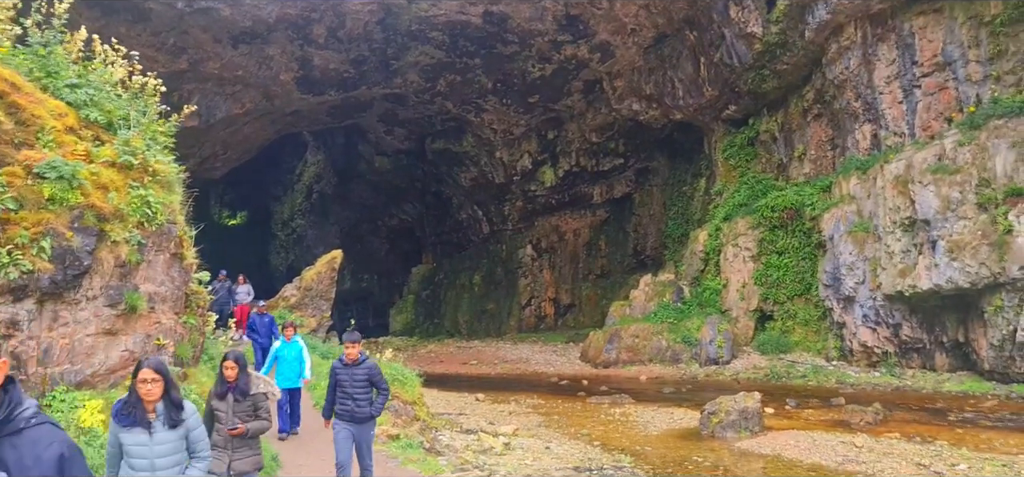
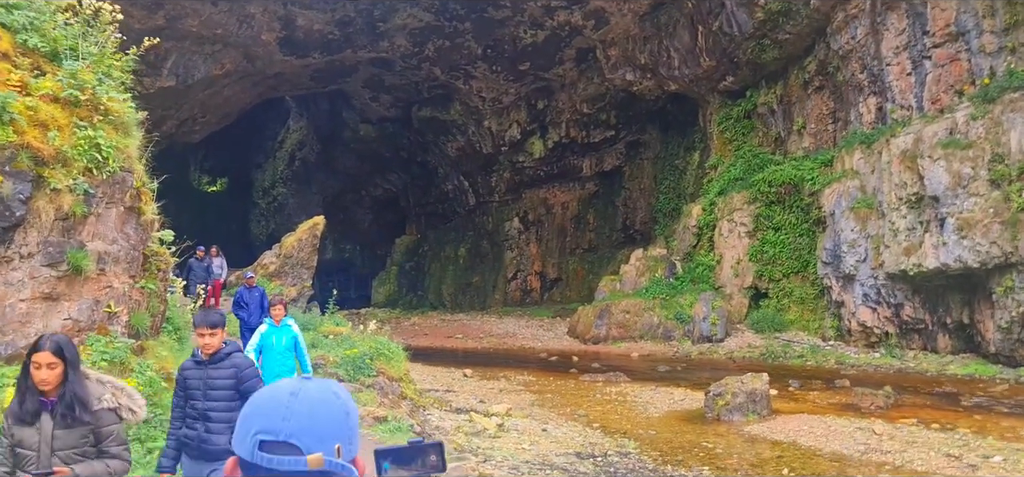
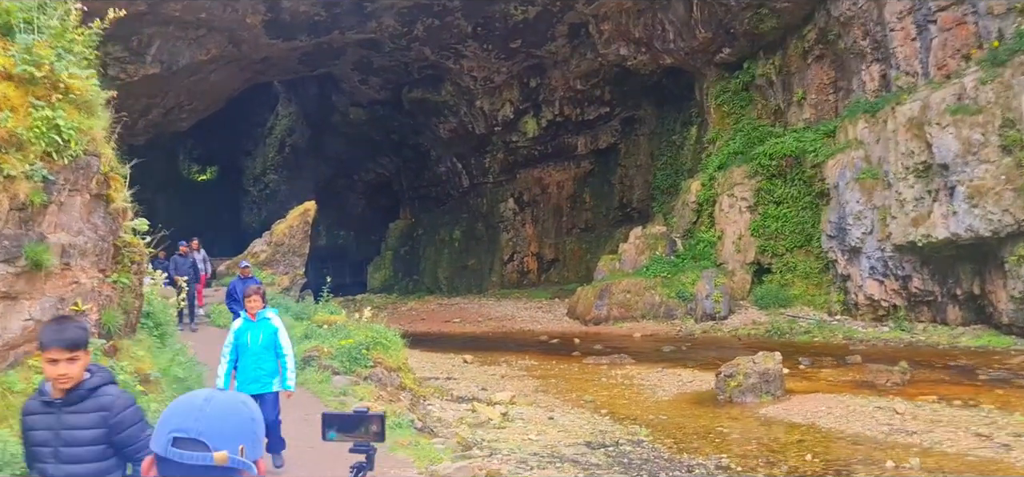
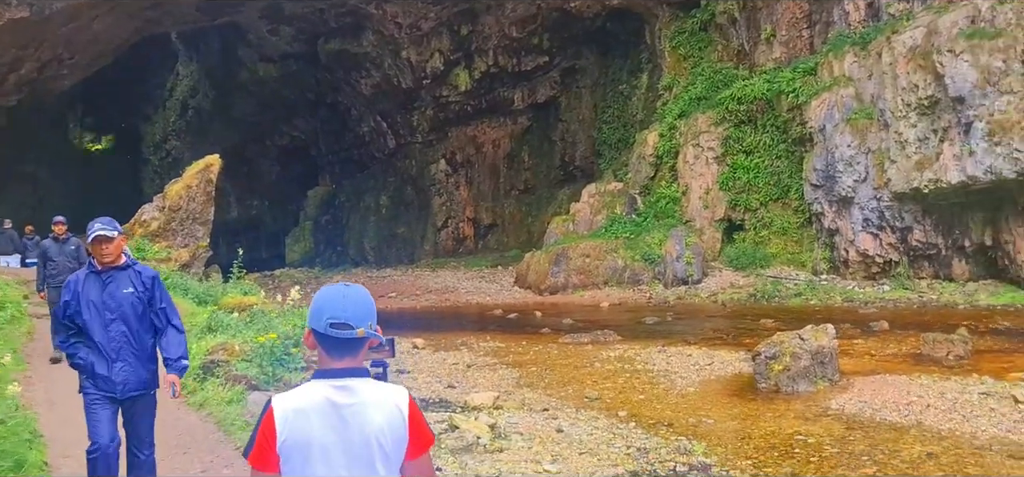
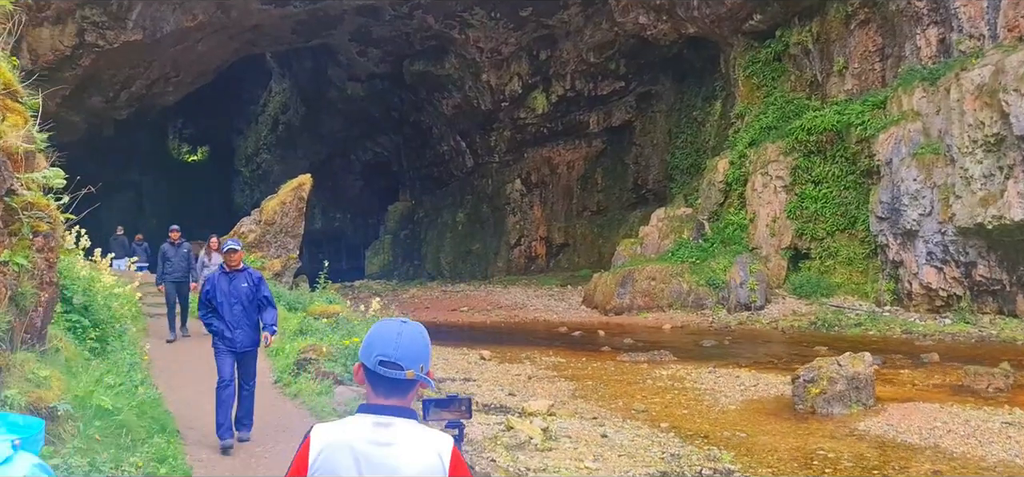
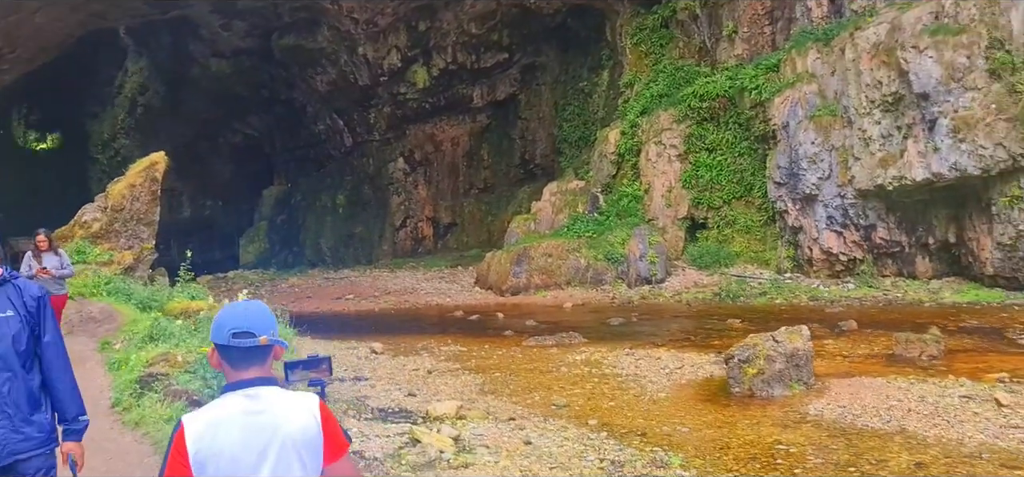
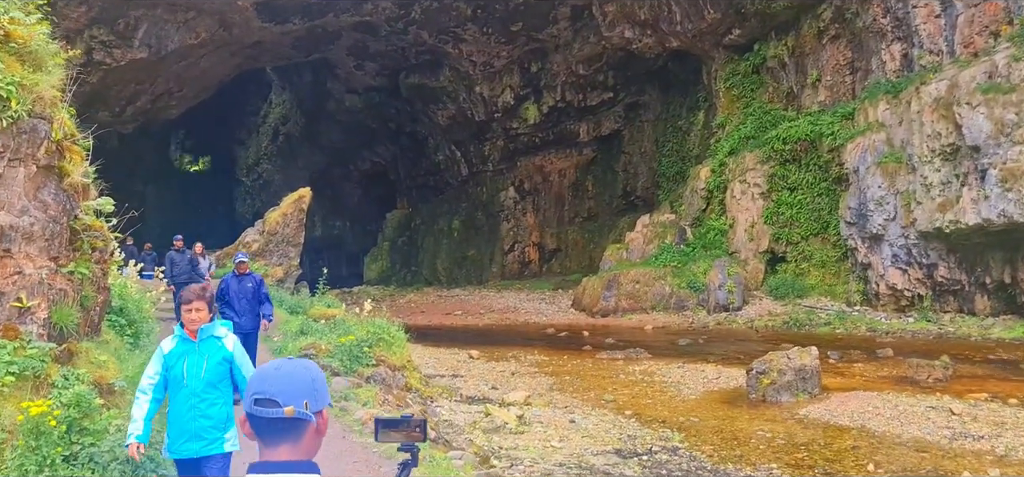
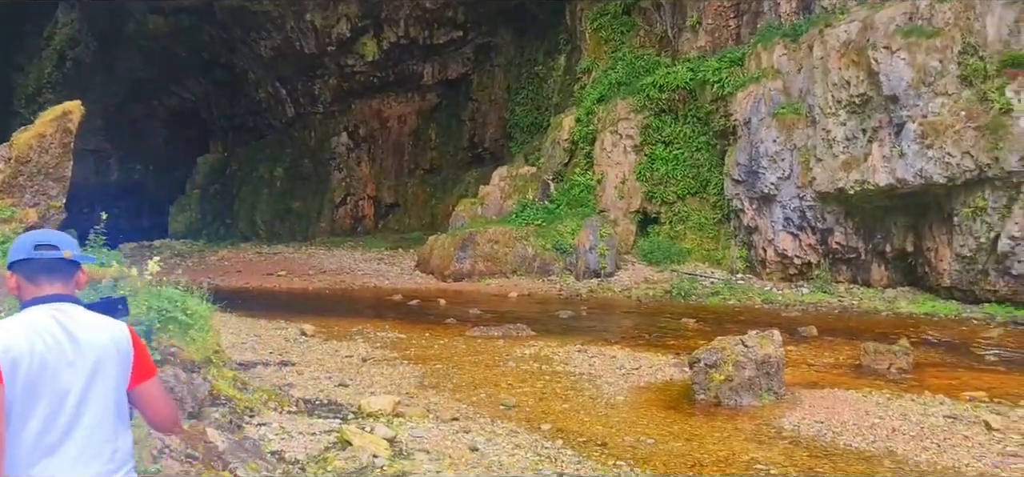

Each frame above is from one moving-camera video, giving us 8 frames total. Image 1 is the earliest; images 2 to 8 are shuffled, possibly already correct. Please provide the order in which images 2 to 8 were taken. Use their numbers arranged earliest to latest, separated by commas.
2, 3, 7, 5, 4, 6, 8
